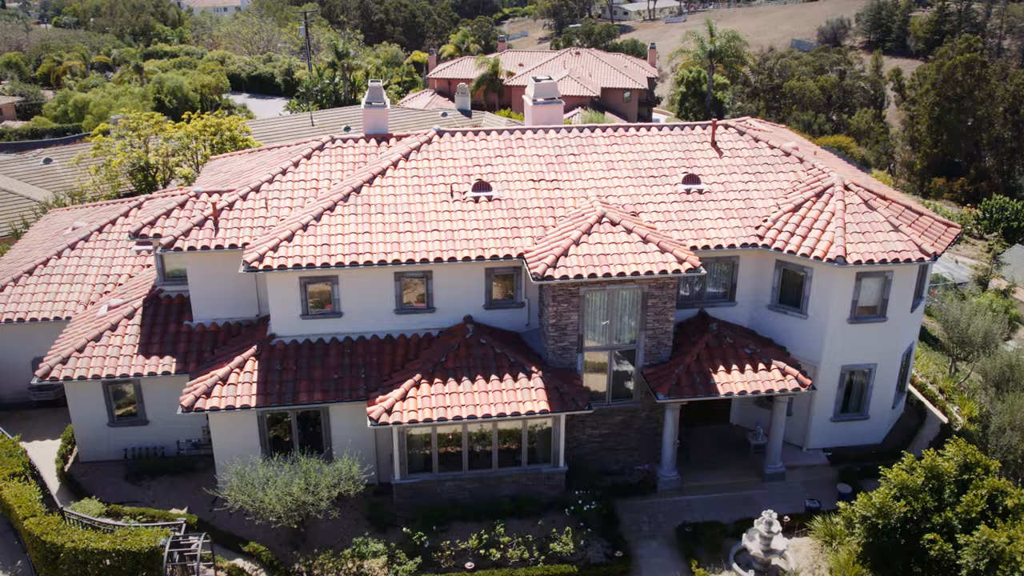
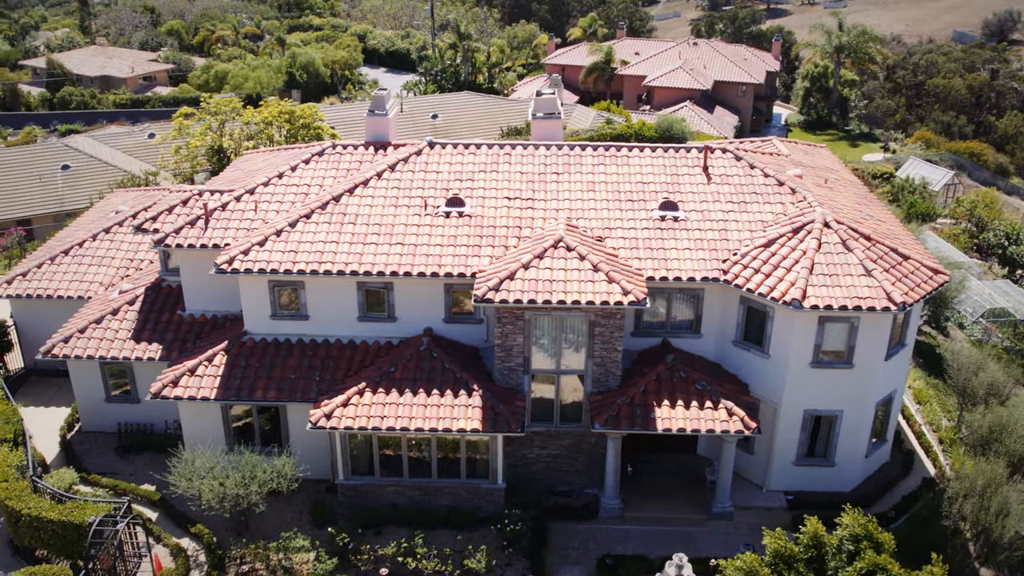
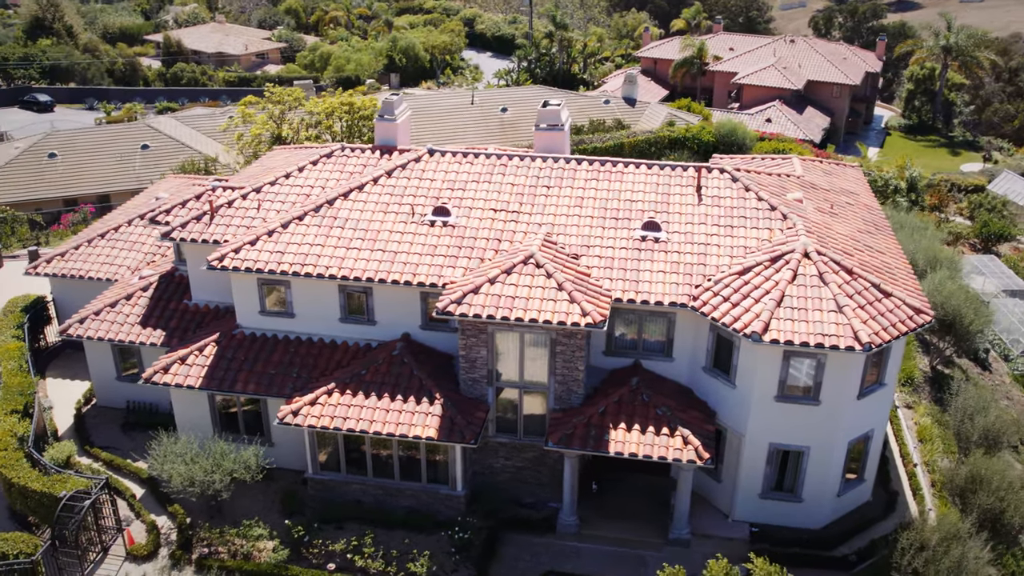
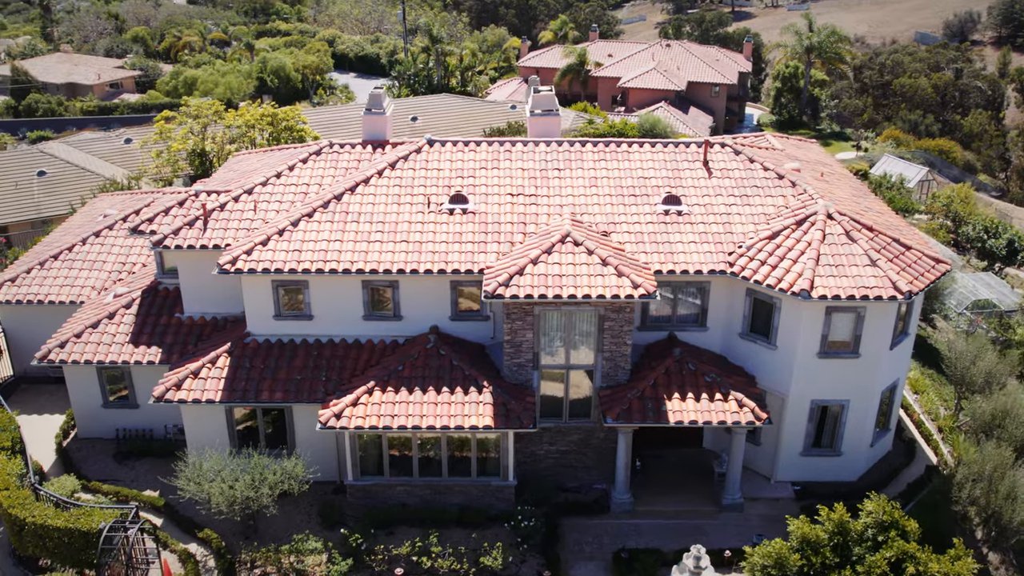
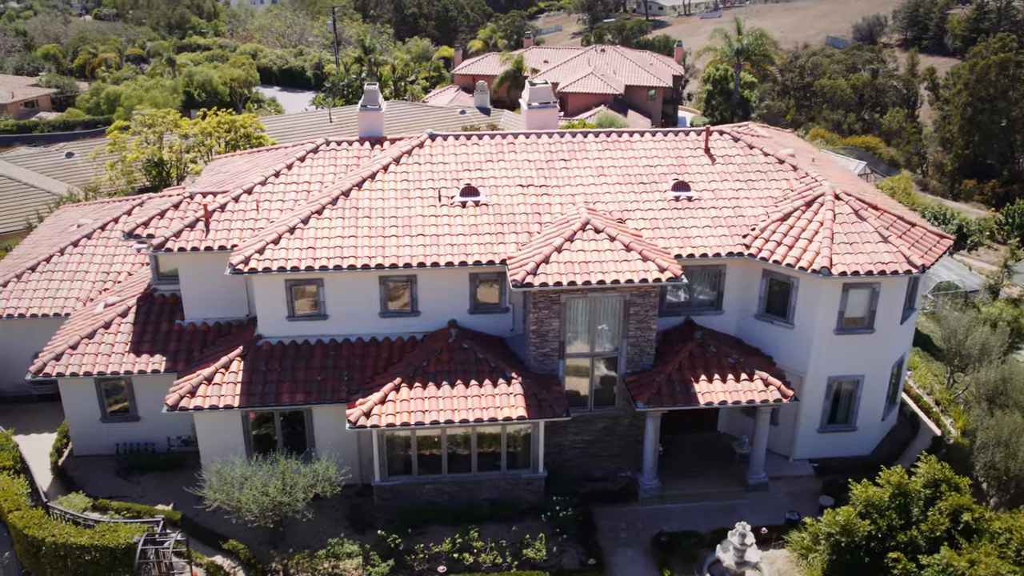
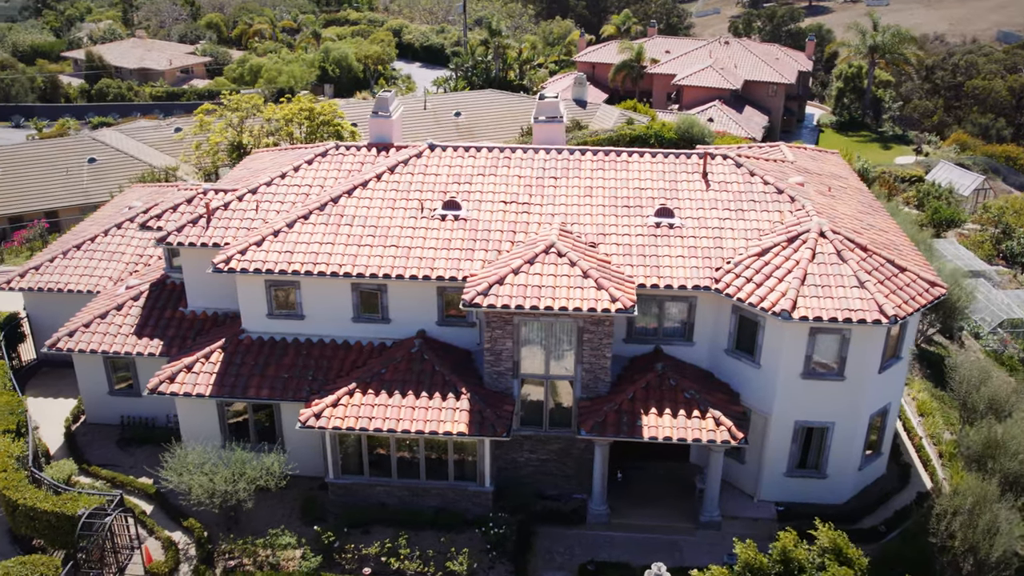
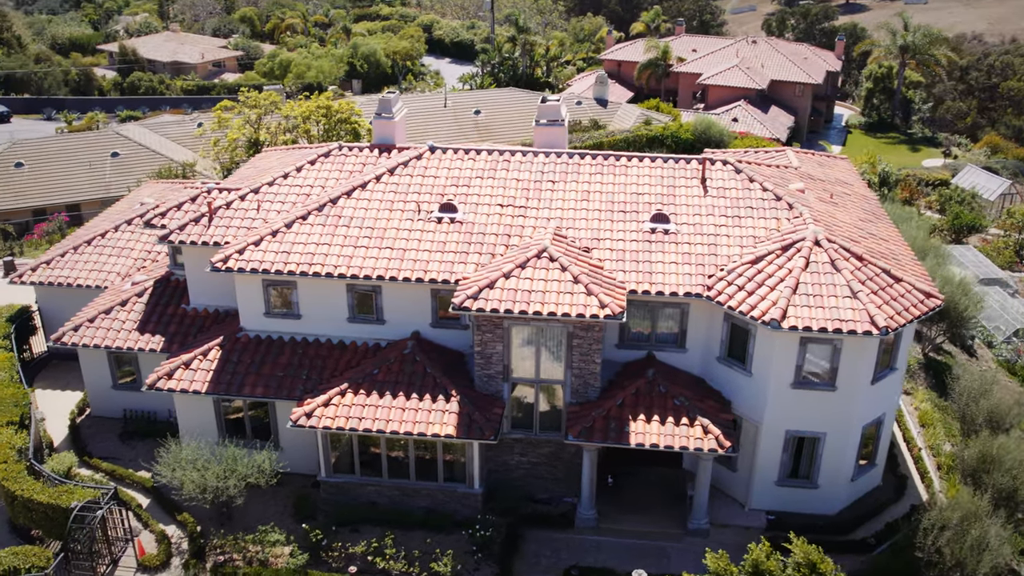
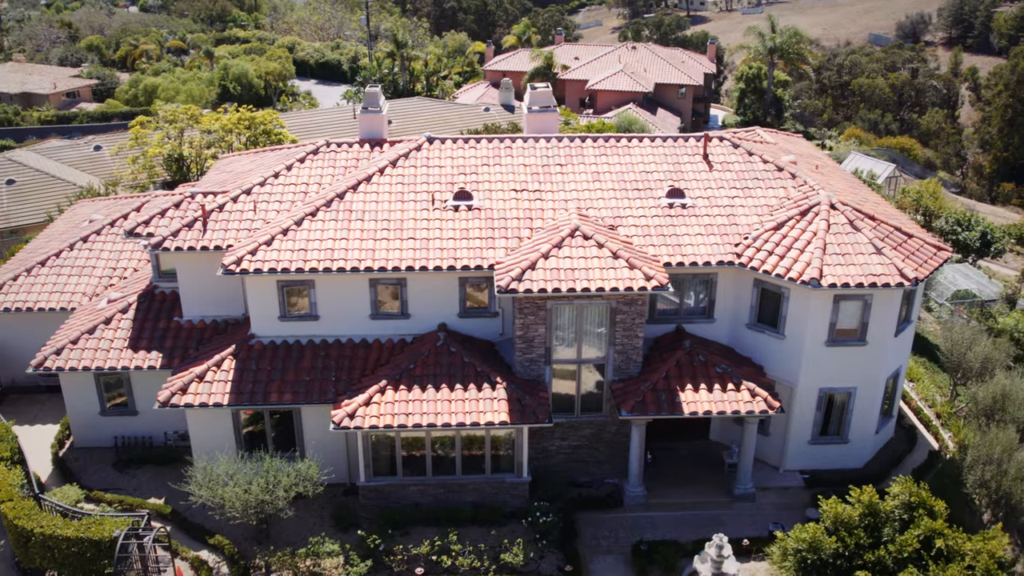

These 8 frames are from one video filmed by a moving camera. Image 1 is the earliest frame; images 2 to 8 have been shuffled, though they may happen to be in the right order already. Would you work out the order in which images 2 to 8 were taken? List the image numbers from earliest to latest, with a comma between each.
5, 8, 4, 2, 6, 7, 3
